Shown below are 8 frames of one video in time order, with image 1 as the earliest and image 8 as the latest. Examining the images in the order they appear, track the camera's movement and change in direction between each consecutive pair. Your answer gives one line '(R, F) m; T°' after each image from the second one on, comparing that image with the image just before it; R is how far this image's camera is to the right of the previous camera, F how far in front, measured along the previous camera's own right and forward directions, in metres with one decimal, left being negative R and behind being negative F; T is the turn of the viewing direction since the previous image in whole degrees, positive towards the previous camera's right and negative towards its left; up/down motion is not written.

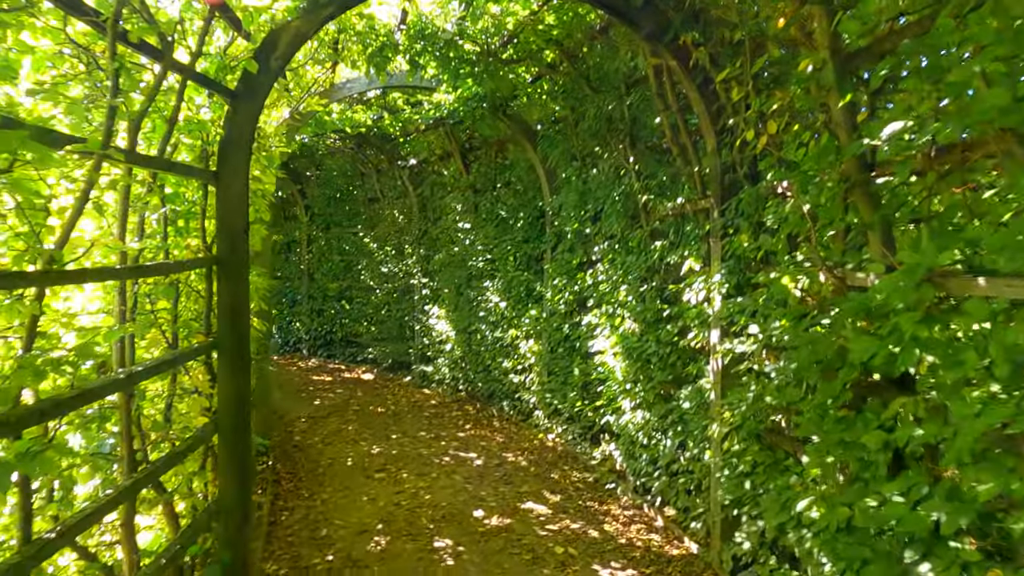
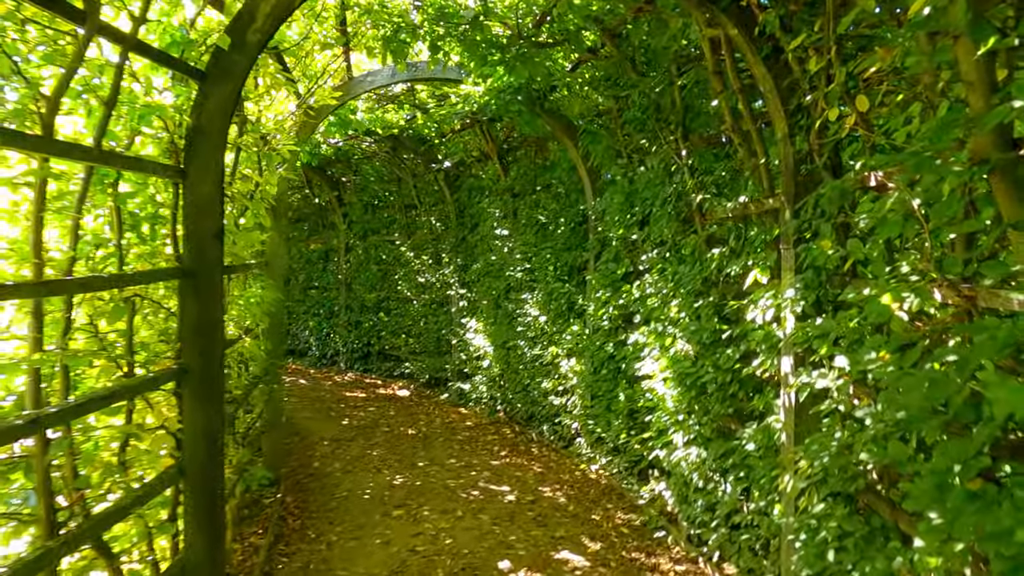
(+0.1, +0.6) m; -4°
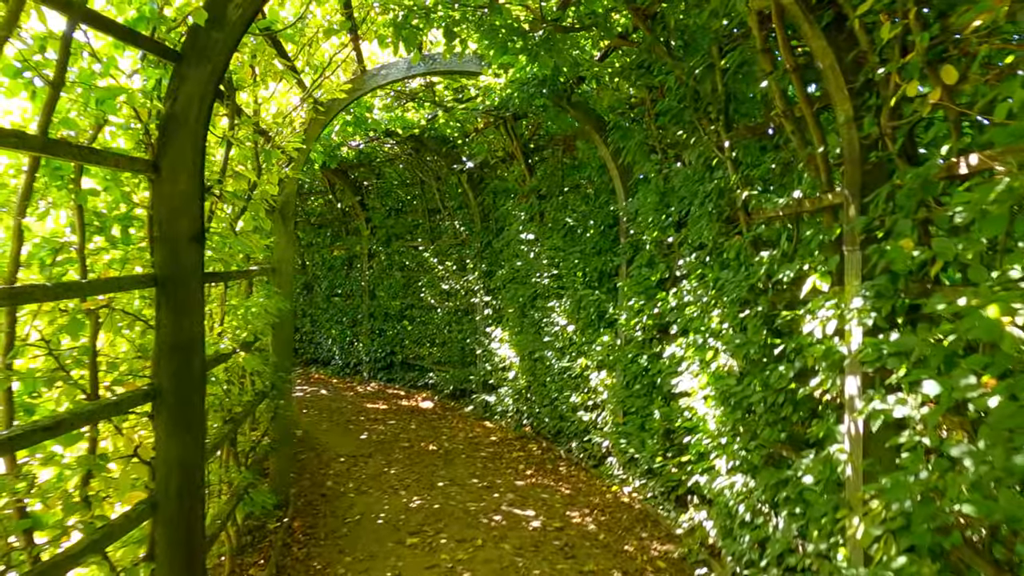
(0.0, +0.4) m; -2°
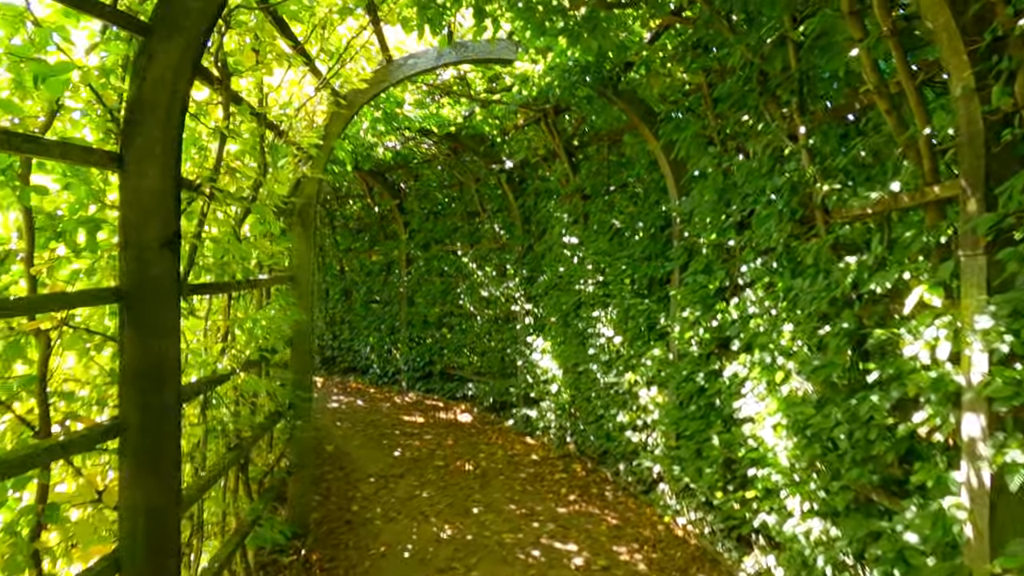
(0.0, +0.4) m; -4°
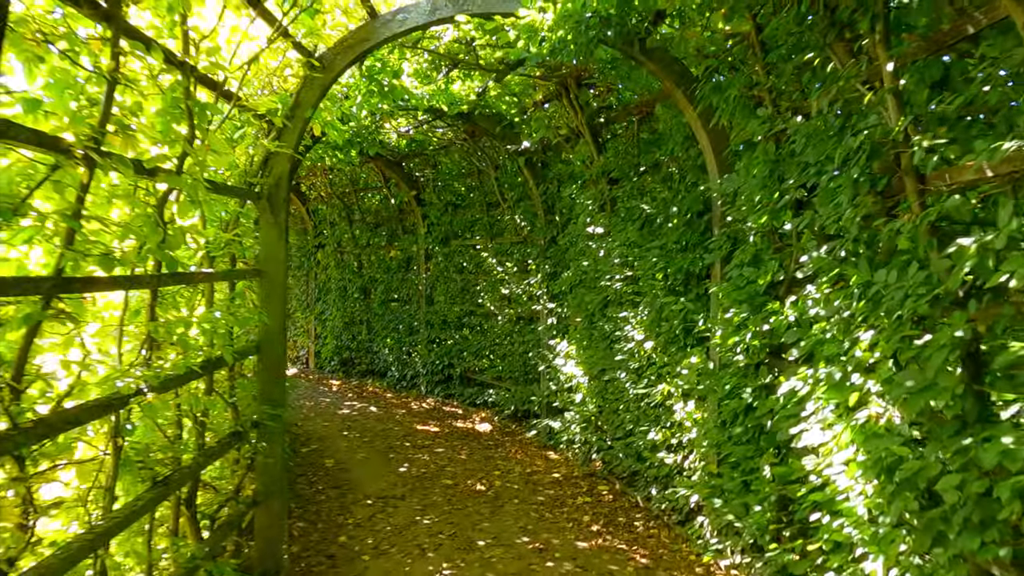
(+0.1, +0.7) m; -3°
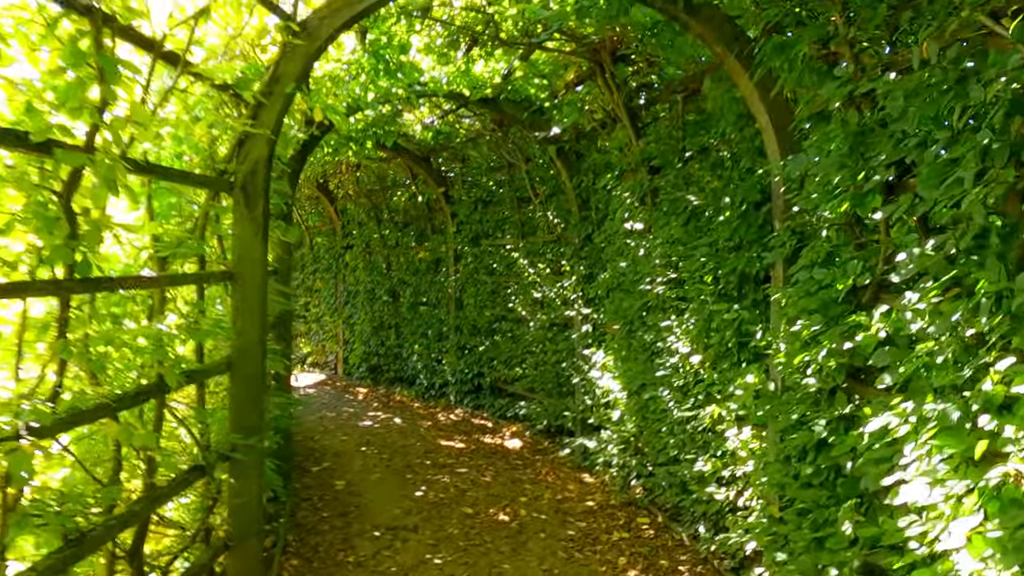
(+0.1, +0.6) m; -3°
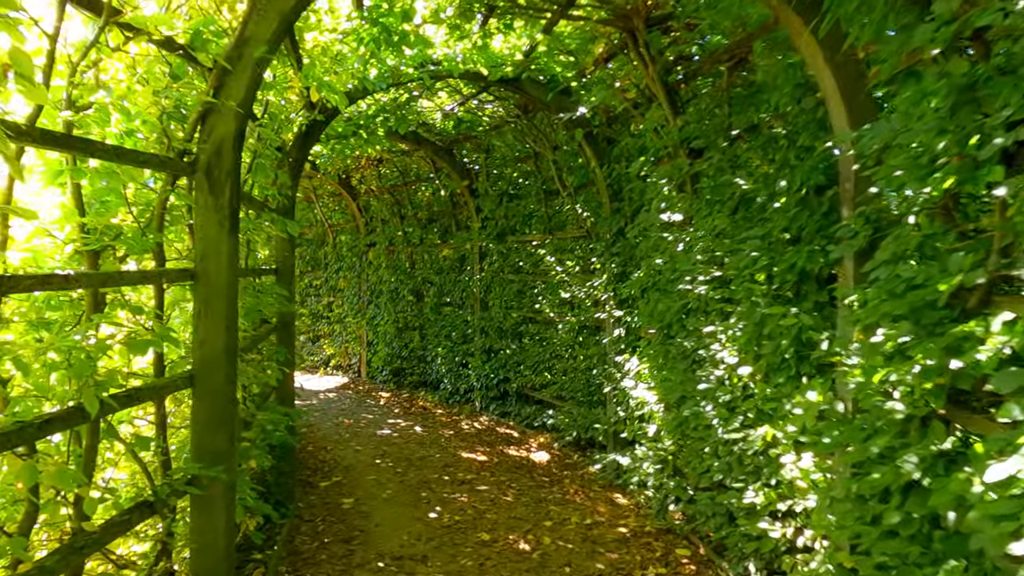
(+0.1, +0.5) m; -3°
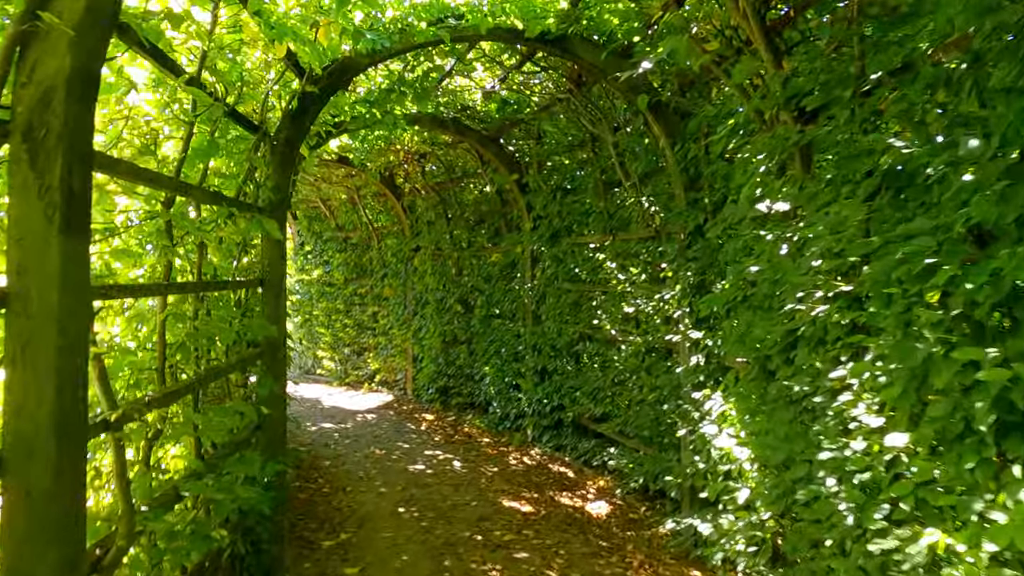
(+0.1, +1.0) m; -5°
